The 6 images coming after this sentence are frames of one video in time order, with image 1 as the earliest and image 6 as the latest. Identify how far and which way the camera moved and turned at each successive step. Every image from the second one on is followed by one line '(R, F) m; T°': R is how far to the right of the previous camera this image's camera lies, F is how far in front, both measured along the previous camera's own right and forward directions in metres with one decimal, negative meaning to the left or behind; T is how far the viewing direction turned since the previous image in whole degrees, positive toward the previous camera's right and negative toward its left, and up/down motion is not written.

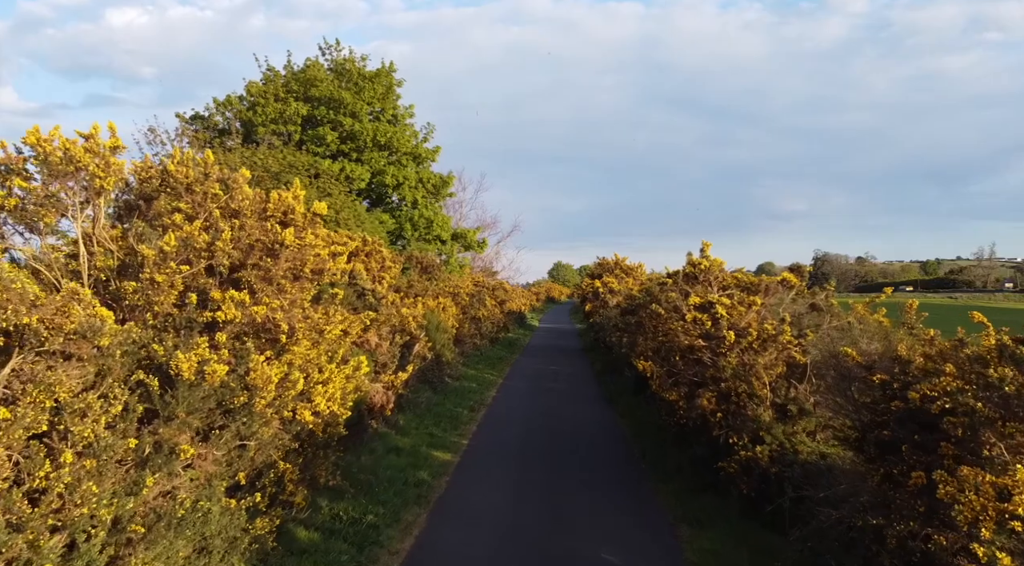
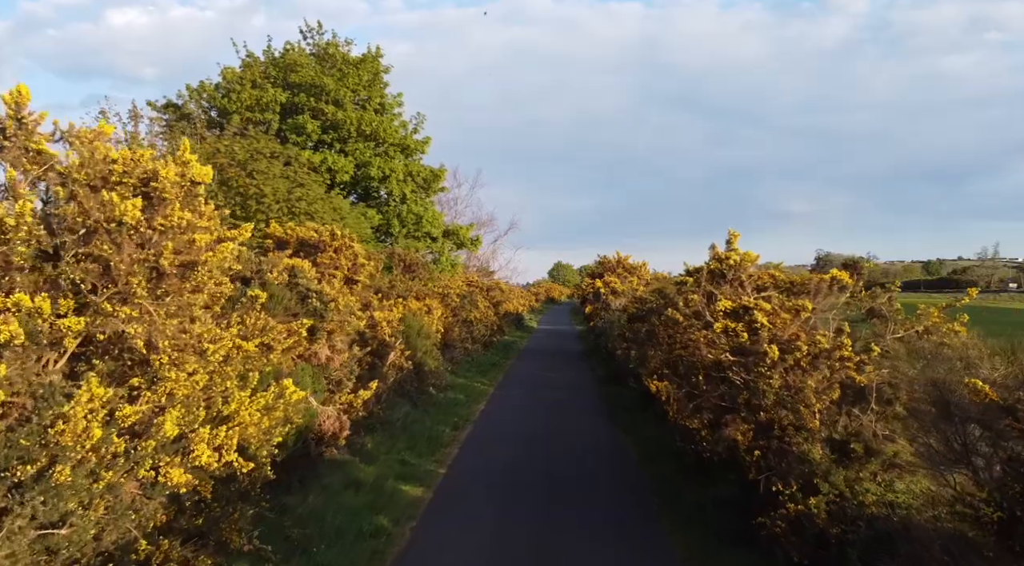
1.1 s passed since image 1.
(+0.2, +2.0) m; 0°
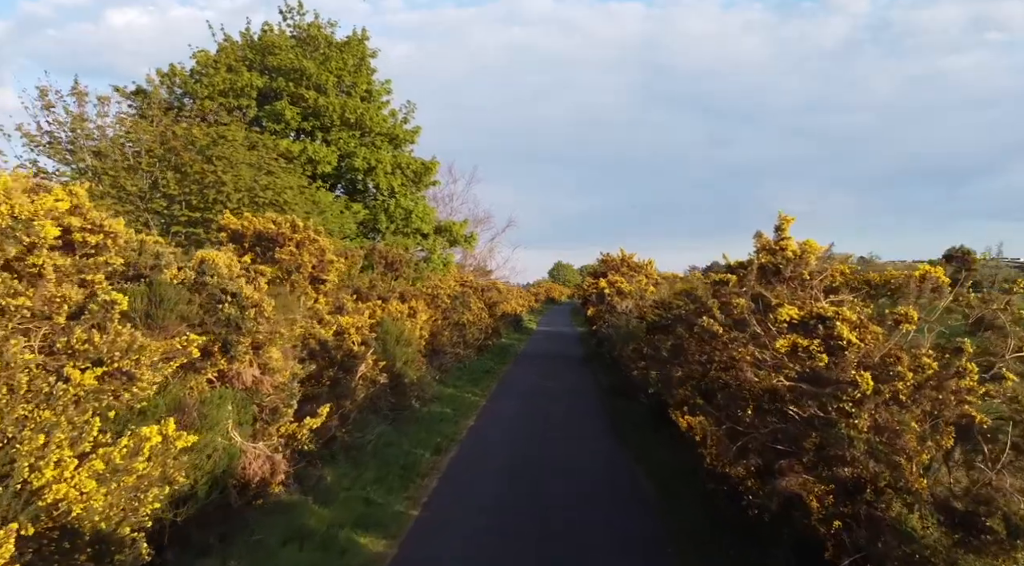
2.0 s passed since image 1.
(+0.1, +2.0) m; 0°
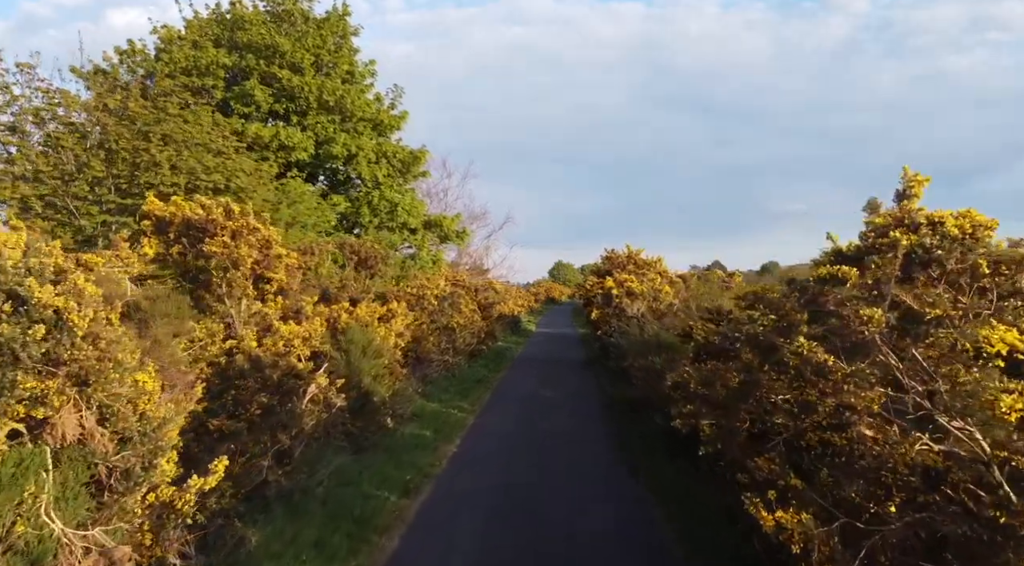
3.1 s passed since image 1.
(+0.1, +2.4) m; 0°
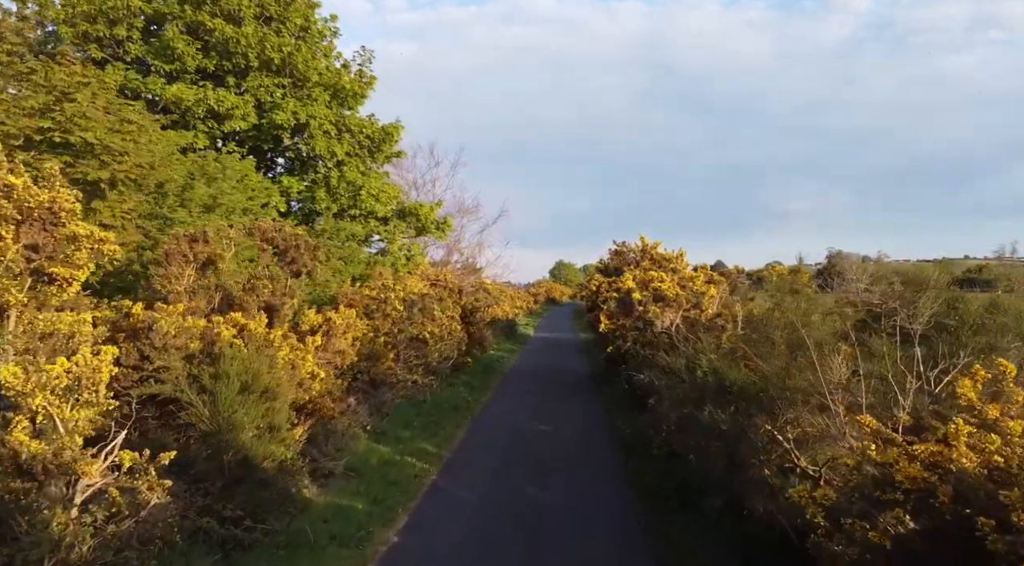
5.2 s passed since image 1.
(+0.3, +4.4) m; 0°
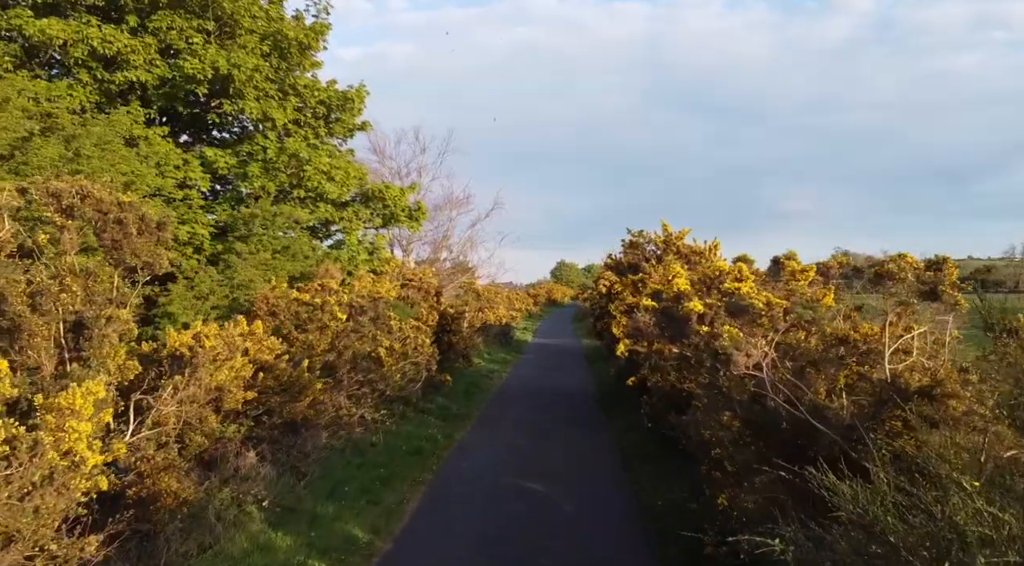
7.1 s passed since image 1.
(+0.3, +4.3) m; 0°
